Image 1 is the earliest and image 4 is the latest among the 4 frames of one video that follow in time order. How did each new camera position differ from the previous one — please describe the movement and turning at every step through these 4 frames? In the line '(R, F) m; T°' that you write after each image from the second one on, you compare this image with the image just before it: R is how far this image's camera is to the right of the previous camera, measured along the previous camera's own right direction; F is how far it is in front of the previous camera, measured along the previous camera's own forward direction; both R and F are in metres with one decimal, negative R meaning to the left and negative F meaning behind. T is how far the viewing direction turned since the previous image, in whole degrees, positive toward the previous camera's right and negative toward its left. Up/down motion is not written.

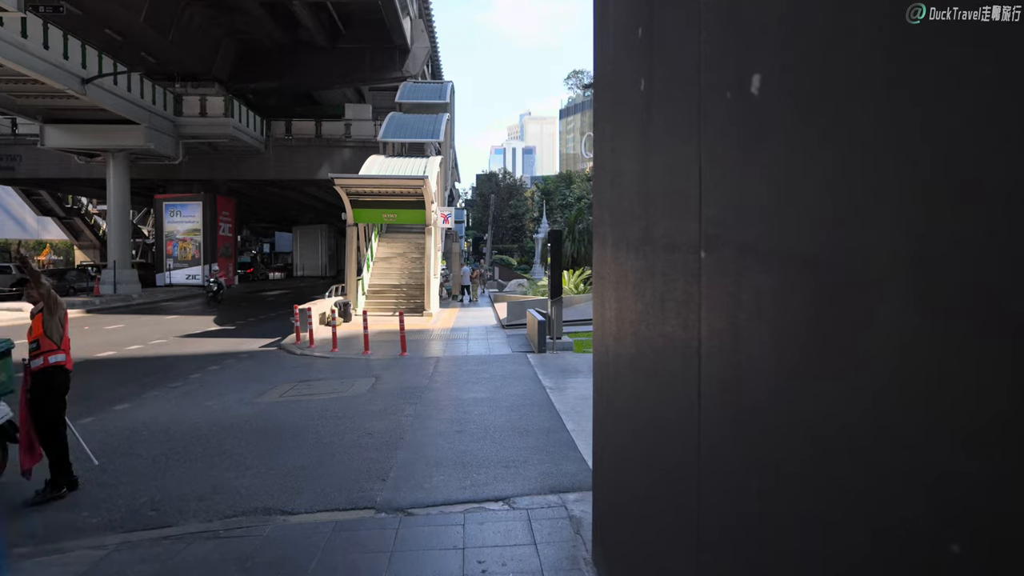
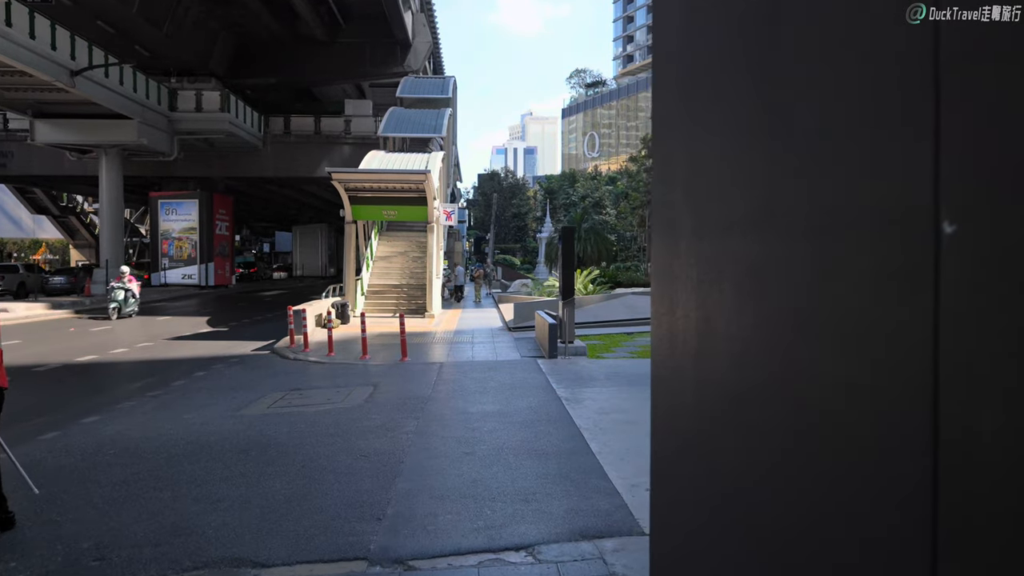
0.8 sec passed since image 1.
(-0.1, +1.0) m; 0°
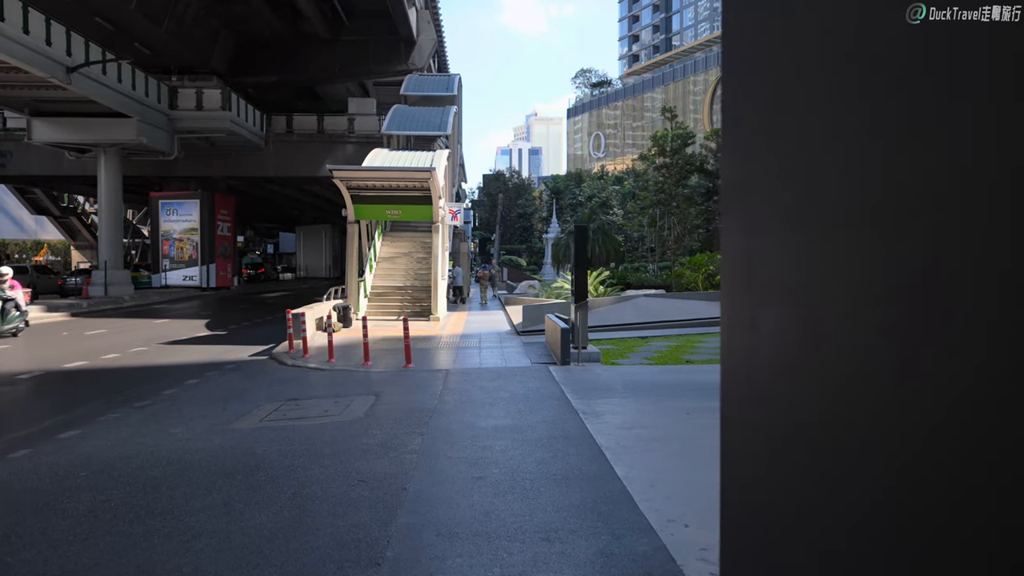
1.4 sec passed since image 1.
(-0.1, +0.7) m; 0°
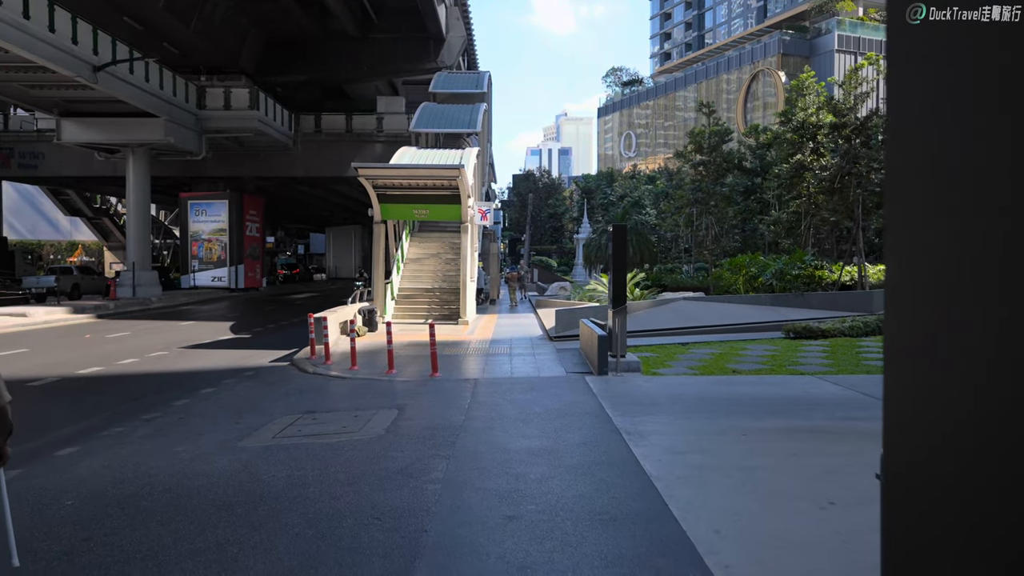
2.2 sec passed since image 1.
(-0.1, +0.8) m; -2°
